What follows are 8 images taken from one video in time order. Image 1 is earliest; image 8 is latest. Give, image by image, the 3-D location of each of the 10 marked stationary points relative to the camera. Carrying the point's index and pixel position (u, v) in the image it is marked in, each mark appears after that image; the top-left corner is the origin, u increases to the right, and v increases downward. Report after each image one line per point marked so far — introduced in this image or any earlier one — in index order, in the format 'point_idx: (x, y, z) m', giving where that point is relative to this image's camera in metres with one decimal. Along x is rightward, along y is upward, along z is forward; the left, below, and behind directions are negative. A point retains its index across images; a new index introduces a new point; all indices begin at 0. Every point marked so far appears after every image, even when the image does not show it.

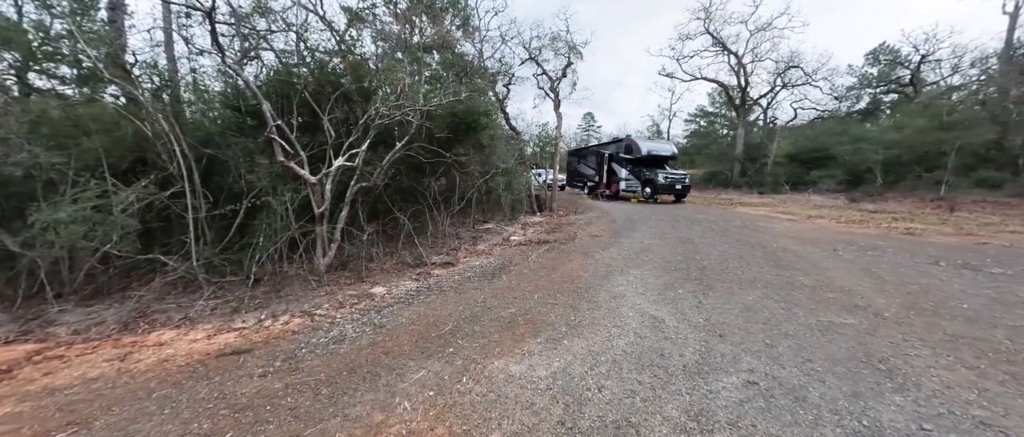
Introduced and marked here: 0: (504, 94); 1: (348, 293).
0: (-0.4, +6.1, +16.4) m
1: (-3.2, -1.4, +6.5) m
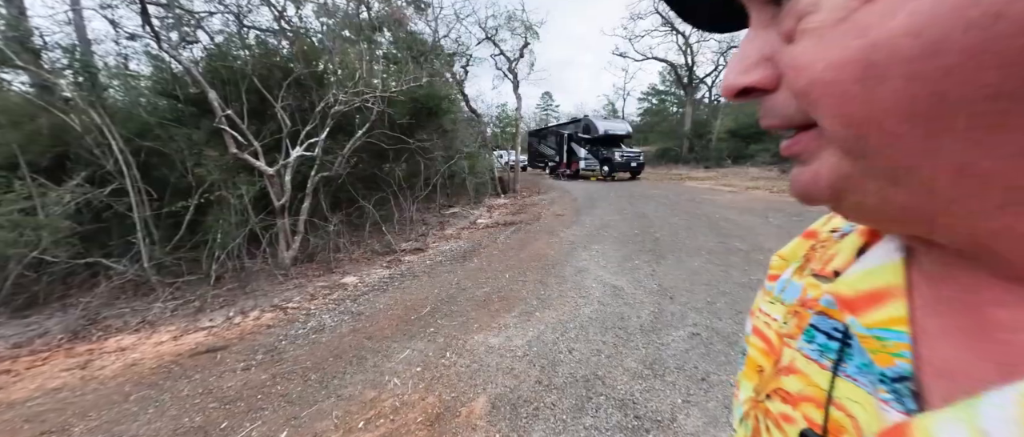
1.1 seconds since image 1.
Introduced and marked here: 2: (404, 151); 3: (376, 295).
0: (-2.4, +6.9, +16.2) m
1: (-3.7, -1.3, +6.5) m
2: (-3.3, +2.0, +10.3) m
3: (-2.3, -1.3, +5.7) m
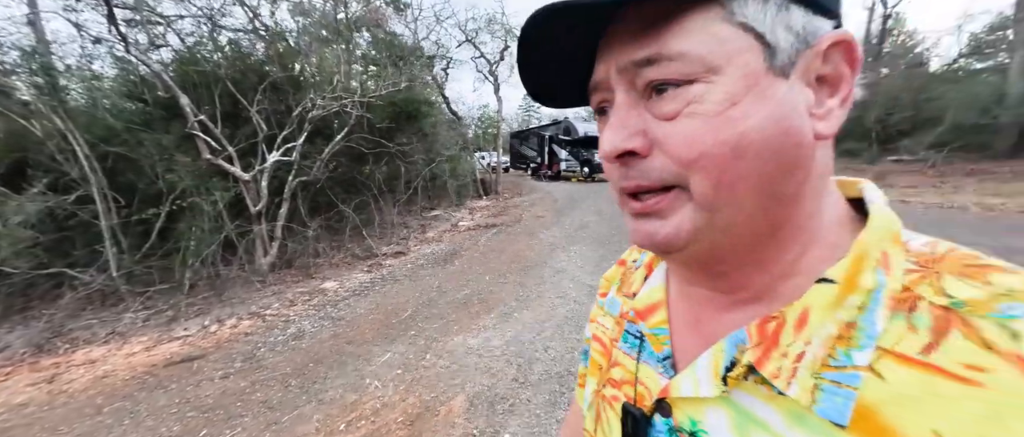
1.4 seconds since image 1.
0: (-3.3, +6.8, +16.2) m
1: (-4.1, -1.4, +6.5) m
2: (-3.9, +1.9, +10.3) m
3: (-2.6, -1.4, +5.8) m
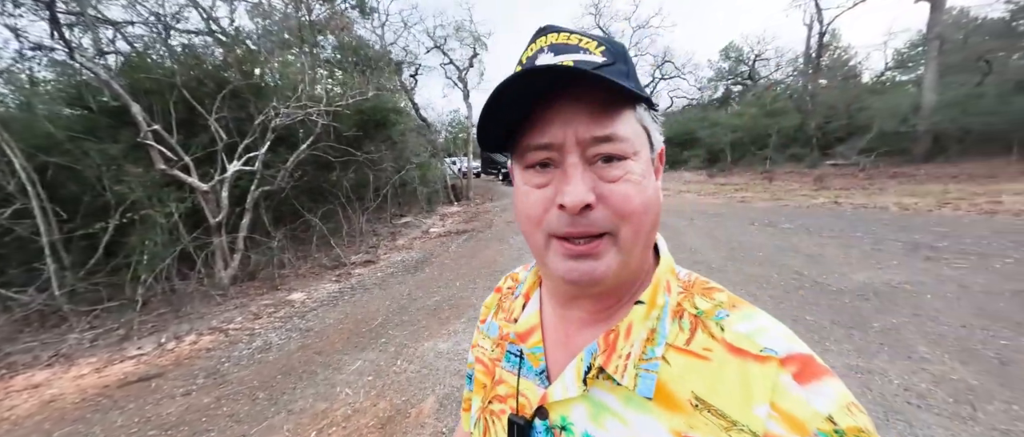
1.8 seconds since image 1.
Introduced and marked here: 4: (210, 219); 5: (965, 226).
0: (-4.8, +6.5, +16.2) m
1: (-4.7, -1.6, +6.3) m
2: (-4.8, +1.7, +10.2) m
3: (-3.2, -1.6, +5.7) m
4: (-5.9, 0.0, +6.6) m
5: (+11.5, -0.2, +8.5) m
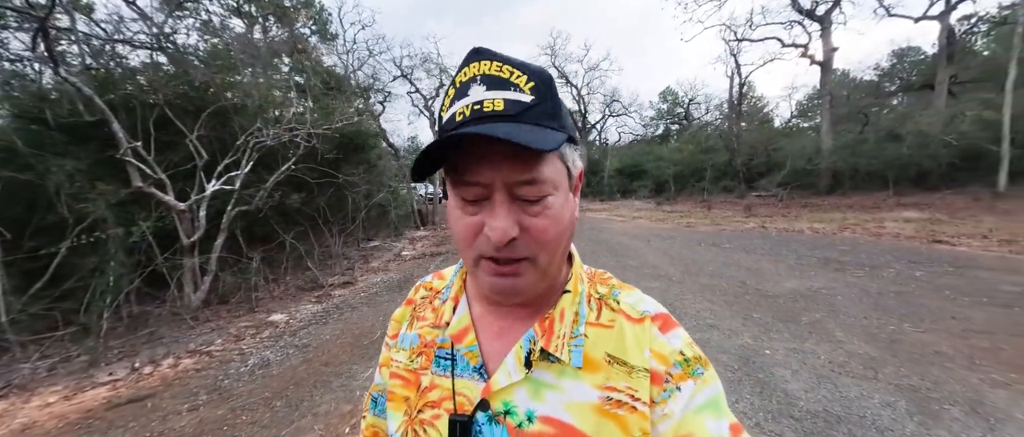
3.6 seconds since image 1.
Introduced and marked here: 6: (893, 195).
0: (-6.4, +5.3, +16.5) m
1: (-4.9, -1.9, +6.1) m
2: (-5.5, +1.0, +10.2) m
3: (-3.3, -1.9, +5.7) m
4: (-6.2, -0.4, +6.4) m
5: (+10.8, -0.8, +10.5) m
6: (+17.4, +1.0, +15.4) m
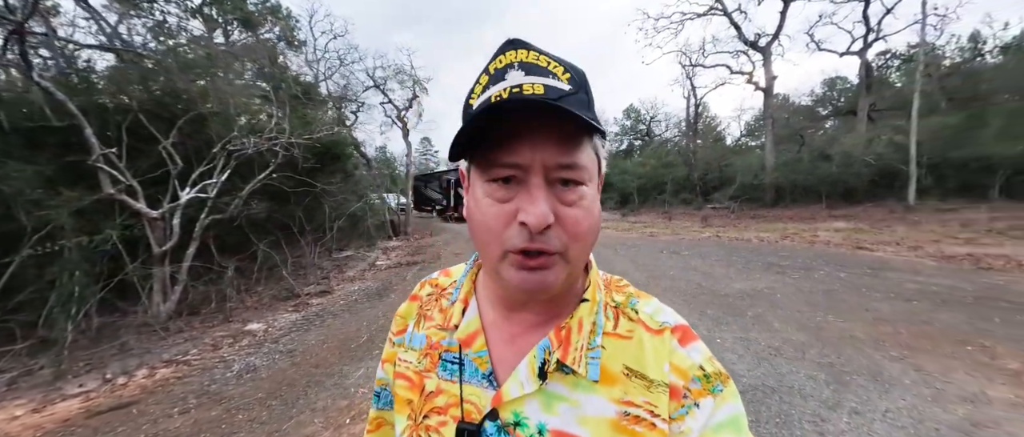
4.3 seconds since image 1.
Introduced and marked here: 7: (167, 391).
0: (-7.7, +4.8, +16.5) m
1: (-5.2, -2.1, +6.0) m
2: (-6.3, +0.7, +10.1) m
3: (-3.6, -2.0, +5.8) m
4: (-6.6, -0.5, +6.2) m
5: (+10.0, -1.1, +11.8) m
6: (+16.1, +0.5, +17.4) m
7: (-4.3, -2.1, +4.1) m
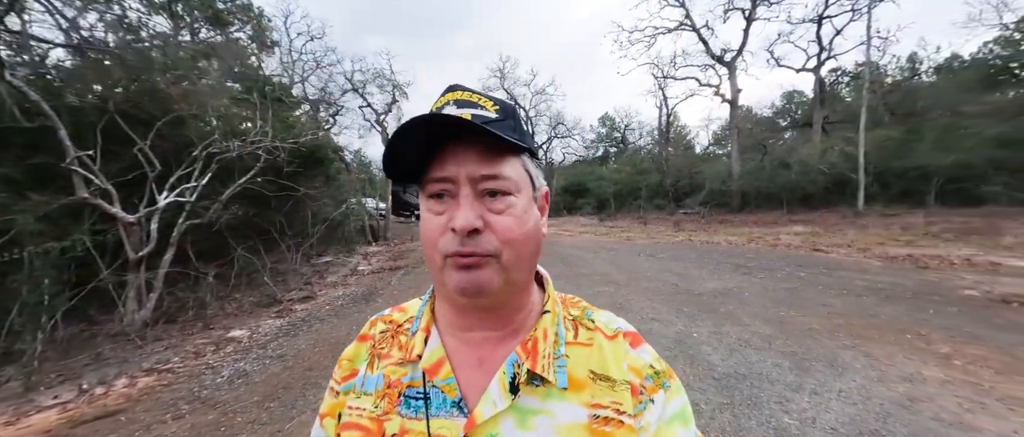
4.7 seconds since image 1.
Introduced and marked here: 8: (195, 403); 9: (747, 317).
0: (-8.5, +4.6, +16.2) m
1: (-5.4, -2.1, +5.8) m
2: (-6.7, +0.6, +9.9) m
3: (-3.8, -2.1, +5.7) m
4: (-6.8, -0.6, +6.0) m
5: (+9.4, -1.3, +12.7) m
6: (+15.1, +0.3, +18.6) m
7: (-4.3, -2.2, +4.1) m
8: (-3.7, -2.1, +3.9) m
9: (+4.3, -1.8, +6.1) m
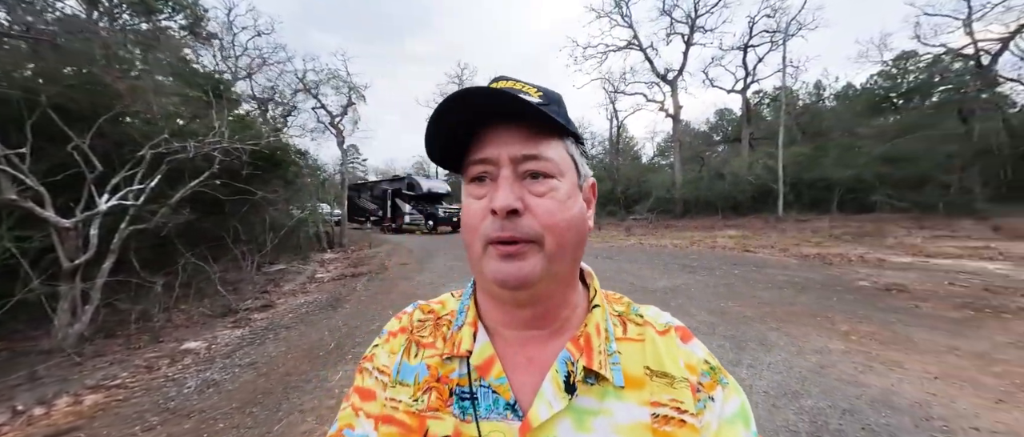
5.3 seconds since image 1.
0: (-10.3, +4.3, +15.4) m
1: (-5.8, -2.2, +5.4) m
2: (-7.6, +0.4, +9.3) m
3: (-4.2, -2.1, +5.5) m
4: (-7.2, -0.7, +5.4) m
5: (+8.0, -1.5, +14.1) m
6: (+12.9, 0.0, +20.8) m
7: (-4.5, -2.2, +3.8) m
8: (-3.8, -2.1, +3.7) m
9: (+3.7, -1.8, +6.9) m
